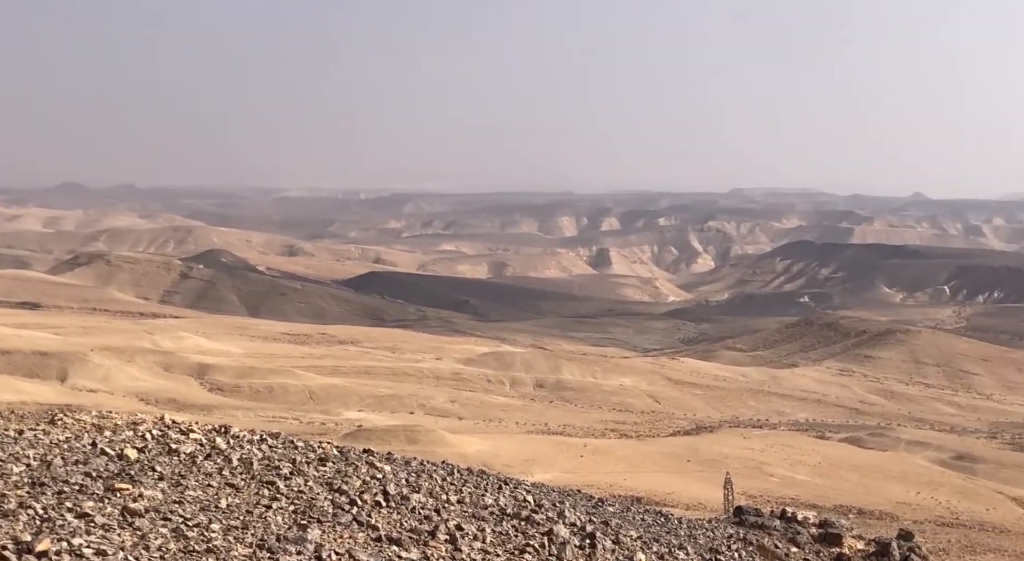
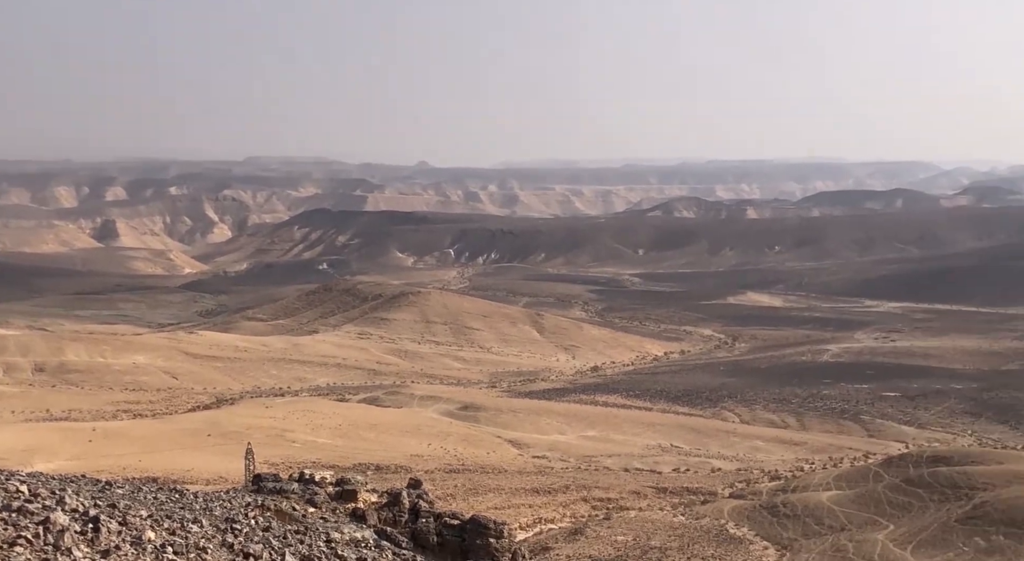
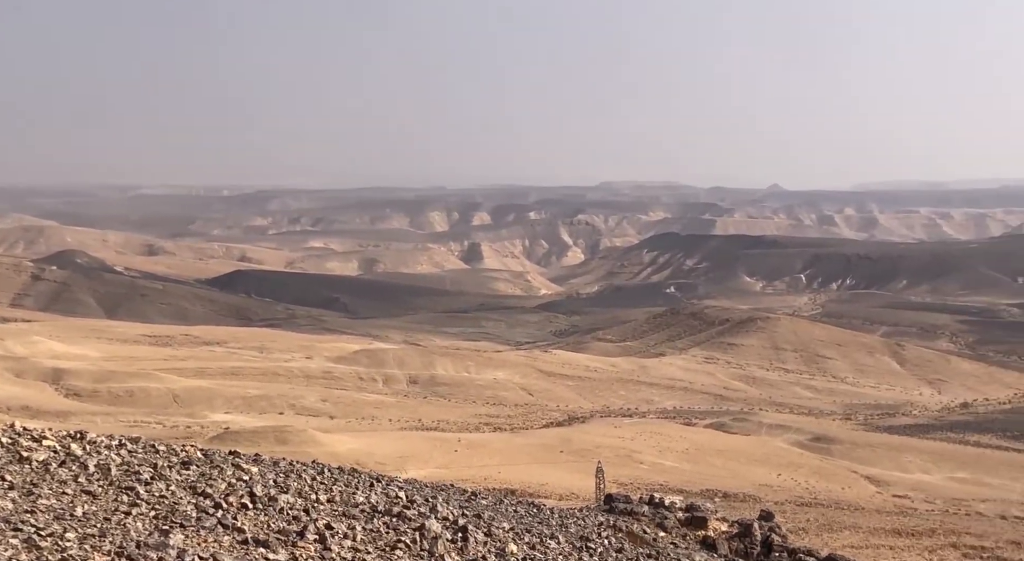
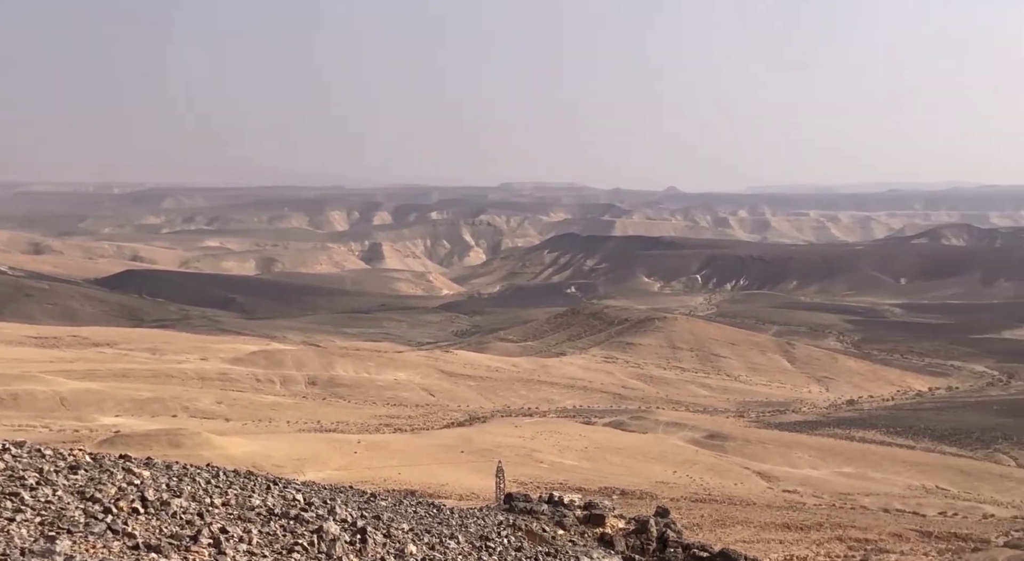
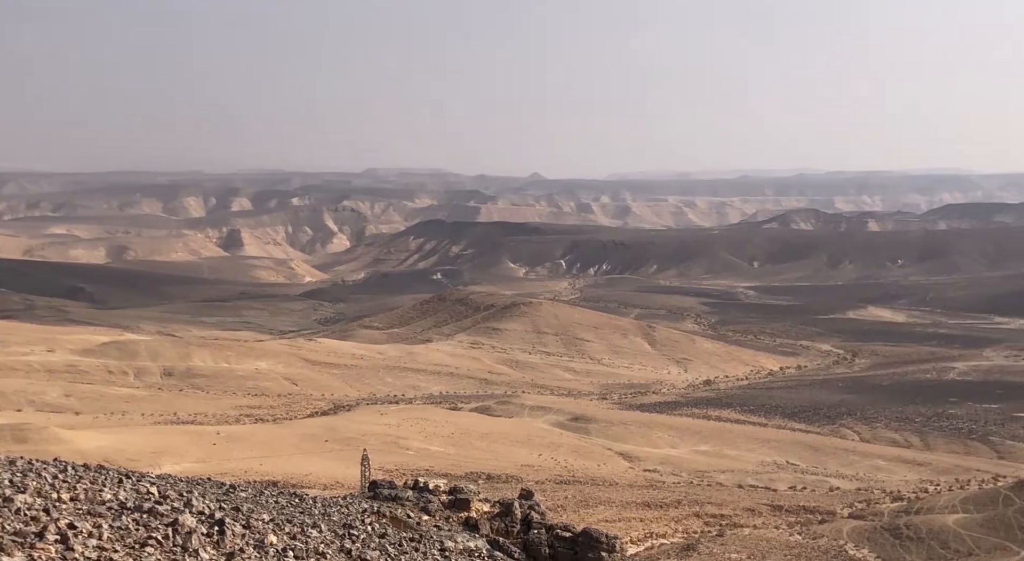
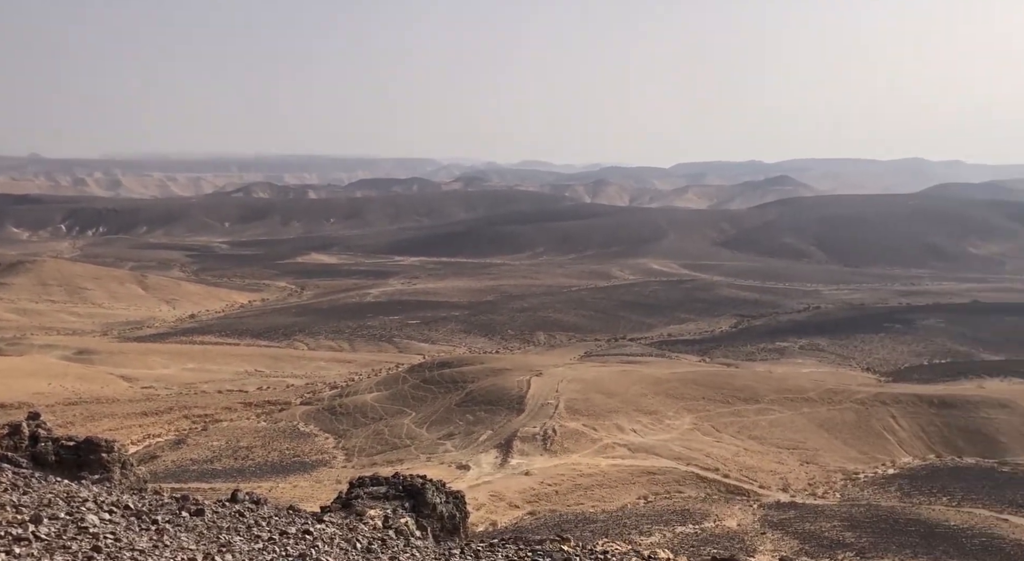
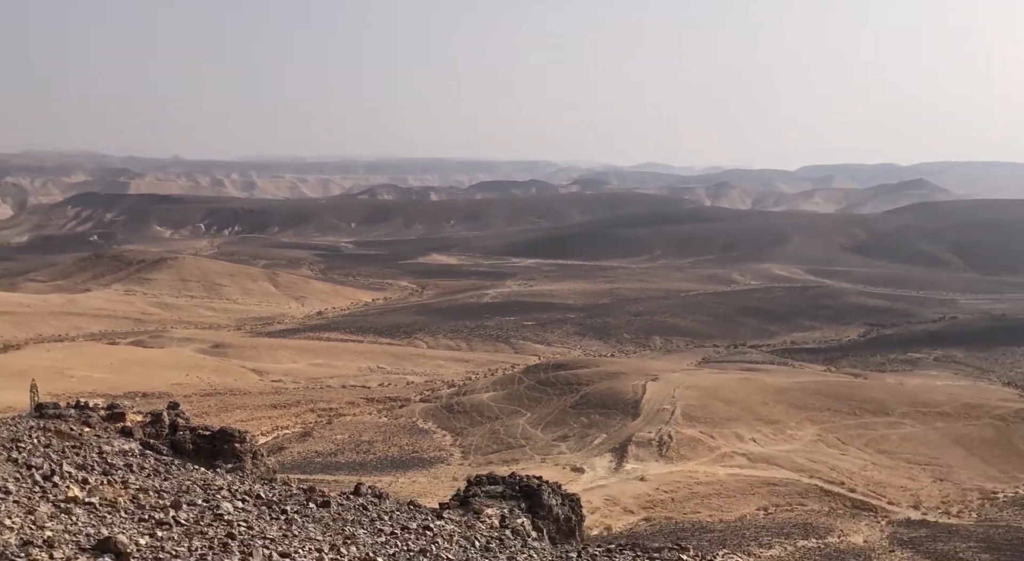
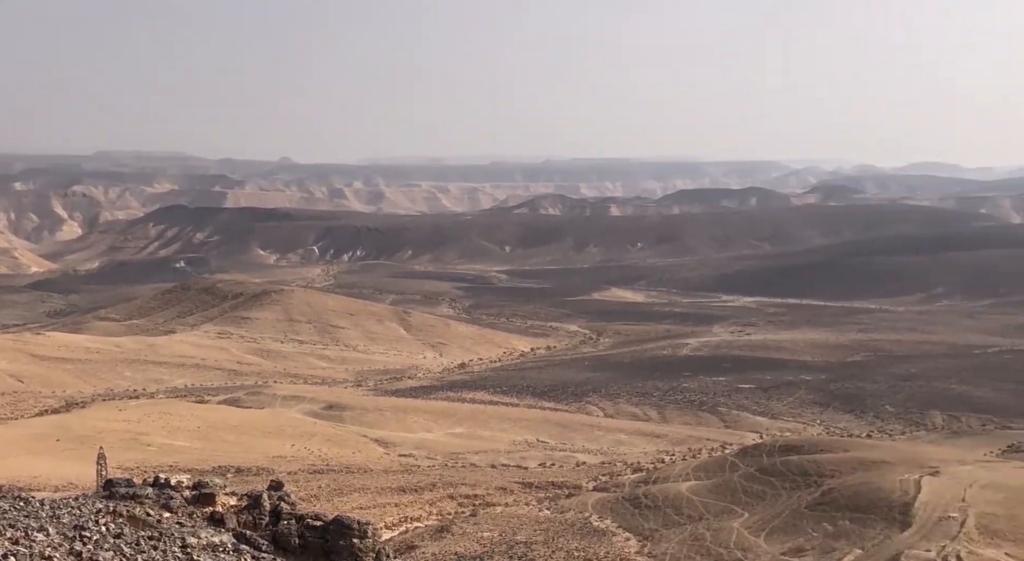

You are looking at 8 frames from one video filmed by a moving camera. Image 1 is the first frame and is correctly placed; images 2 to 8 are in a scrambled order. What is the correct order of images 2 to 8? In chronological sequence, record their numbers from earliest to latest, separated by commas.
3, 4, 5, 2, 8, 7, 6
